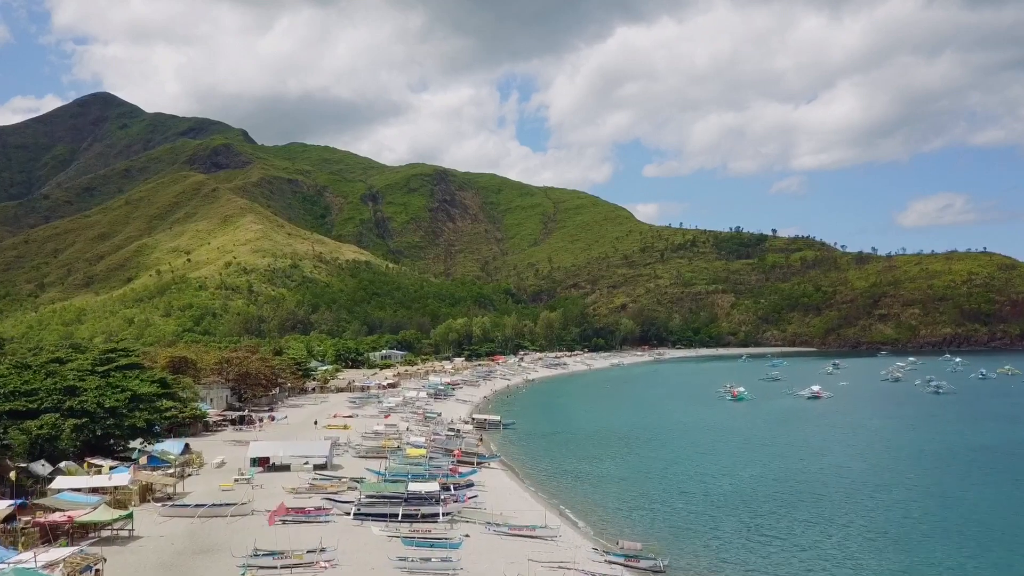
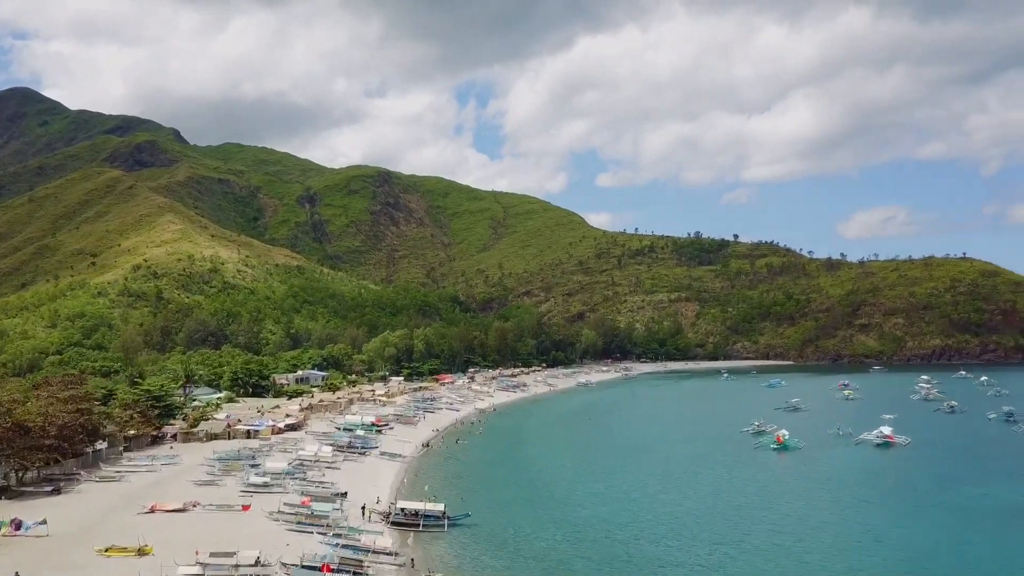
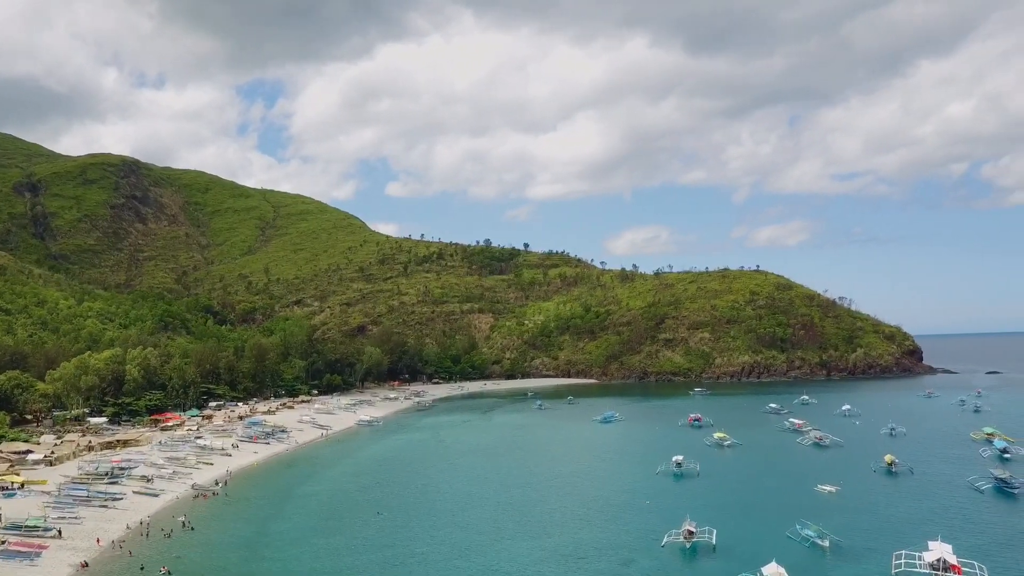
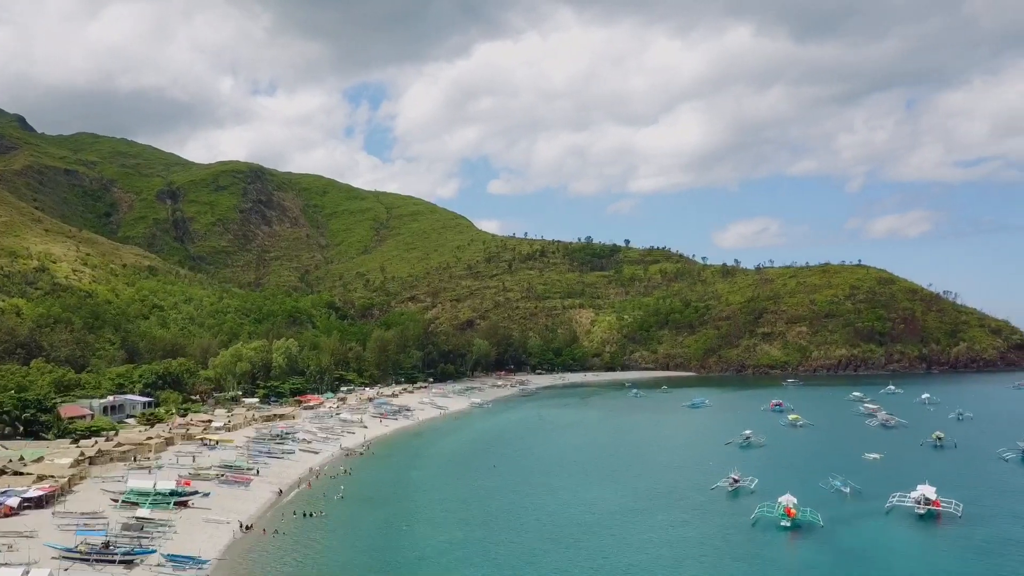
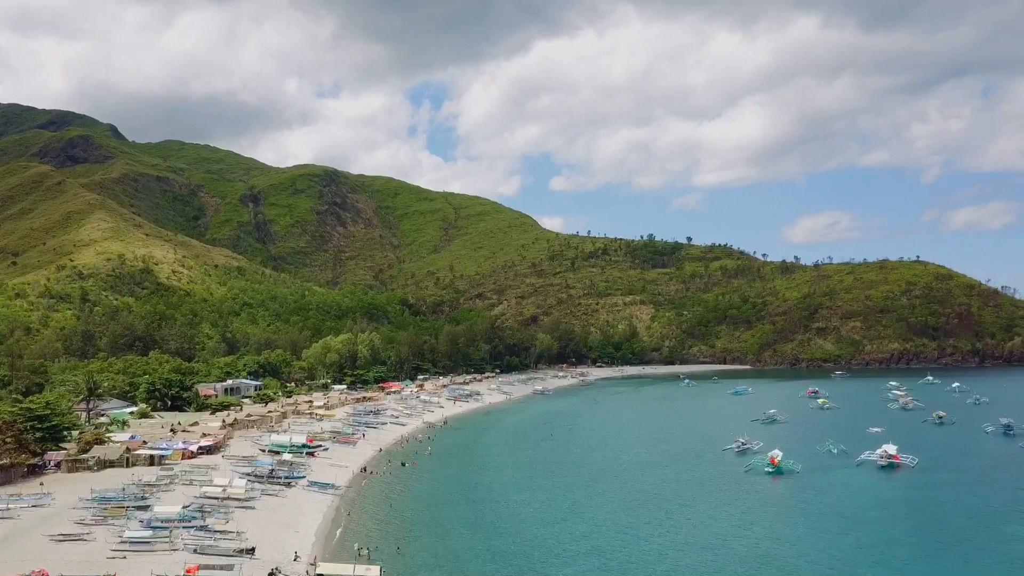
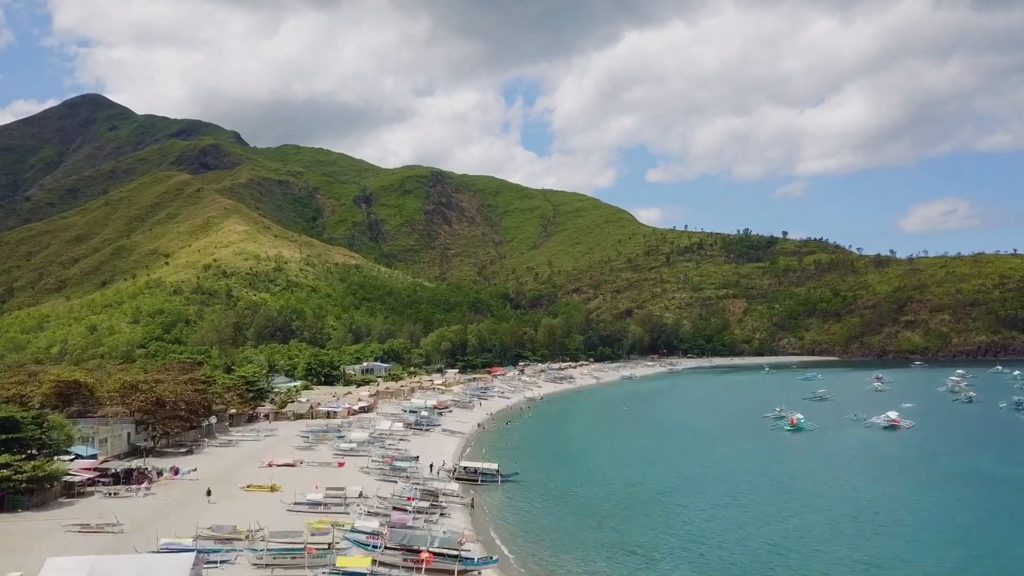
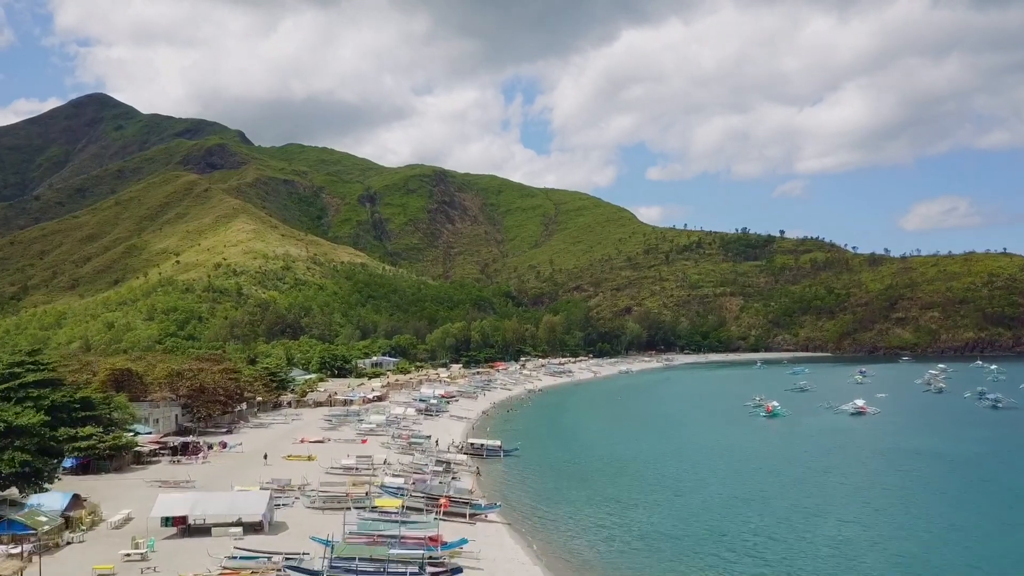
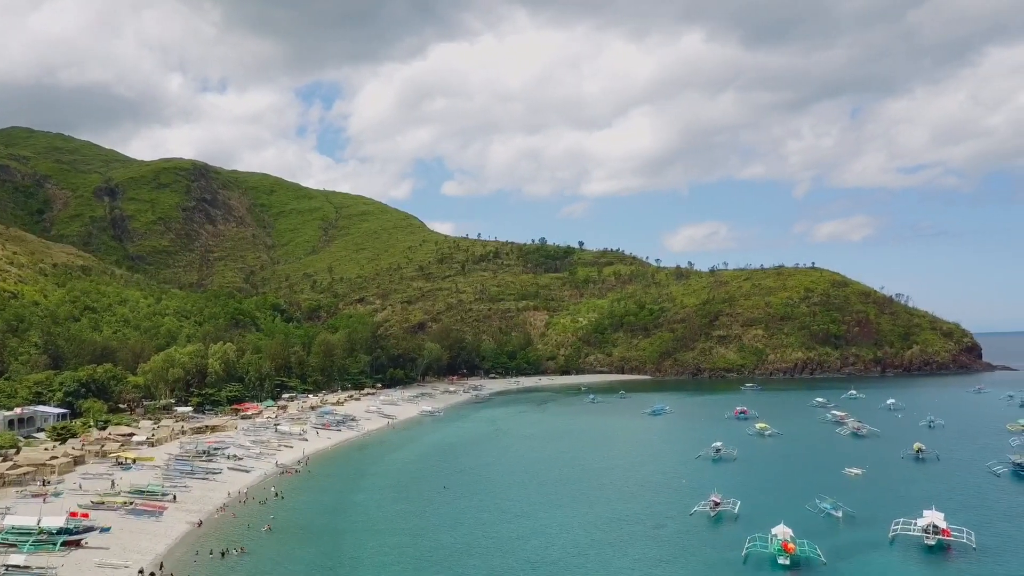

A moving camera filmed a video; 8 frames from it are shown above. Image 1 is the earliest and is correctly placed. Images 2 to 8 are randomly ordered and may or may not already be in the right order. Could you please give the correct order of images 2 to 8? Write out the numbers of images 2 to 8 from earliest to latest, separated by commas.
7, 6, 2, 5, 4, 8, 3
